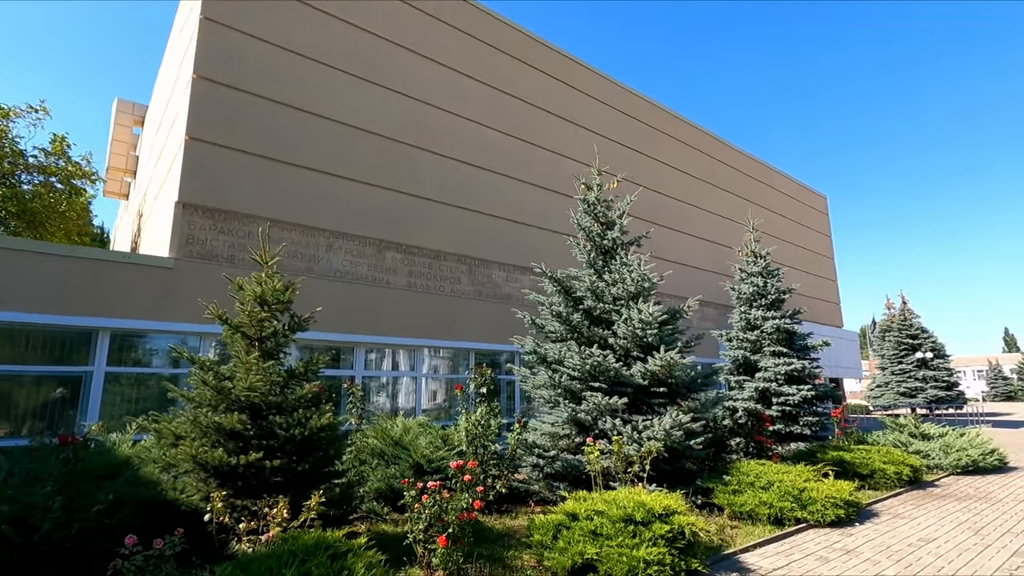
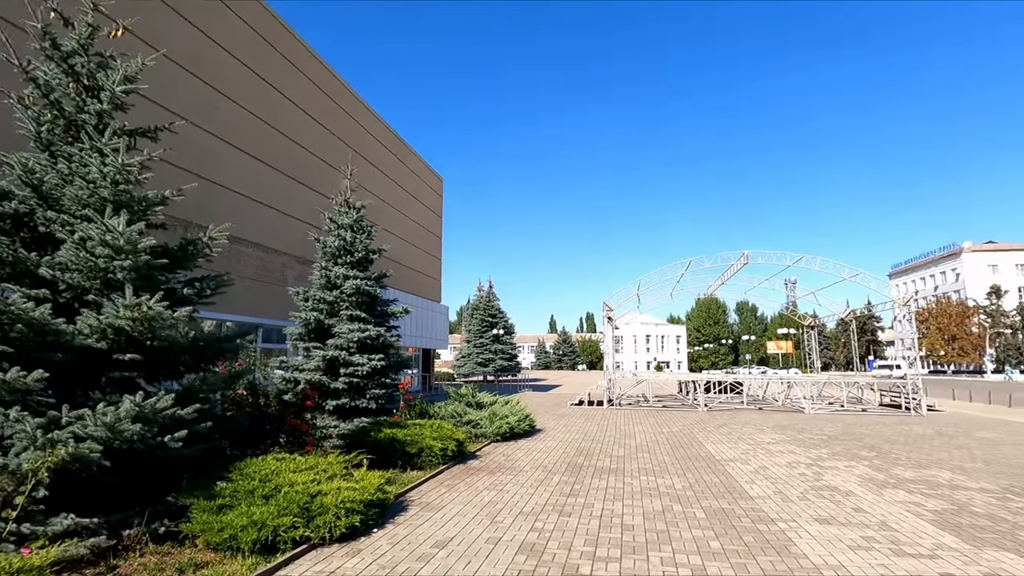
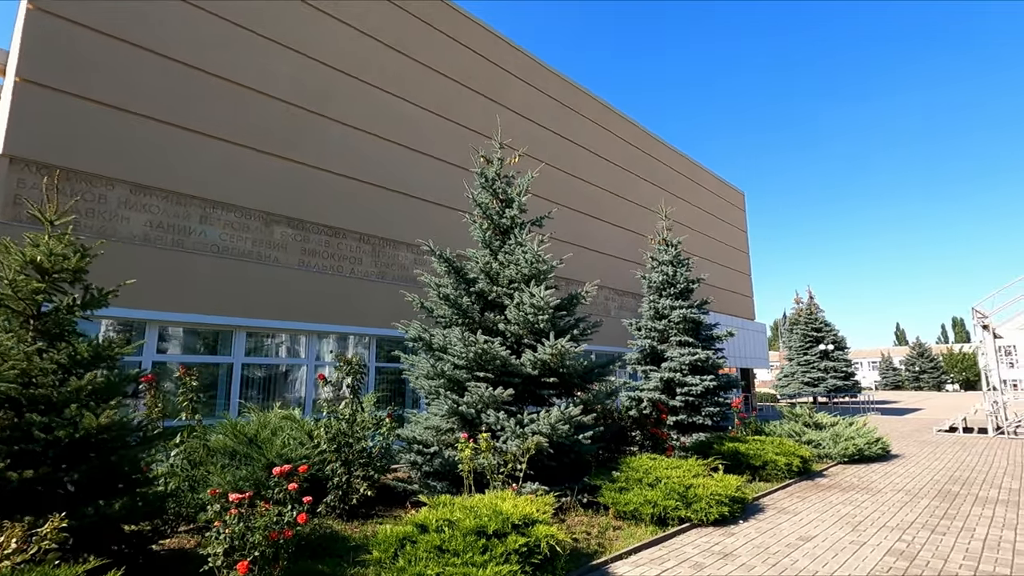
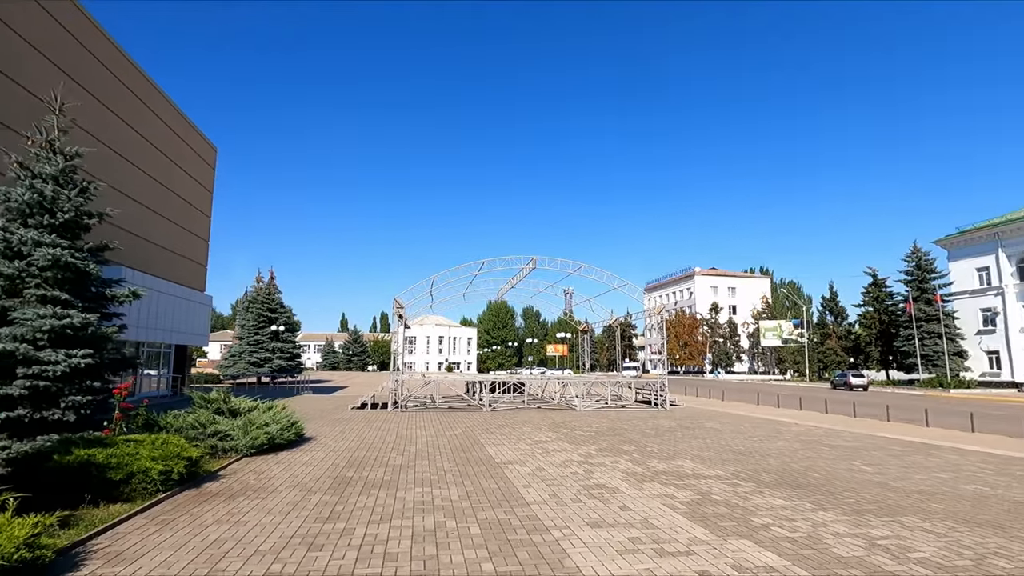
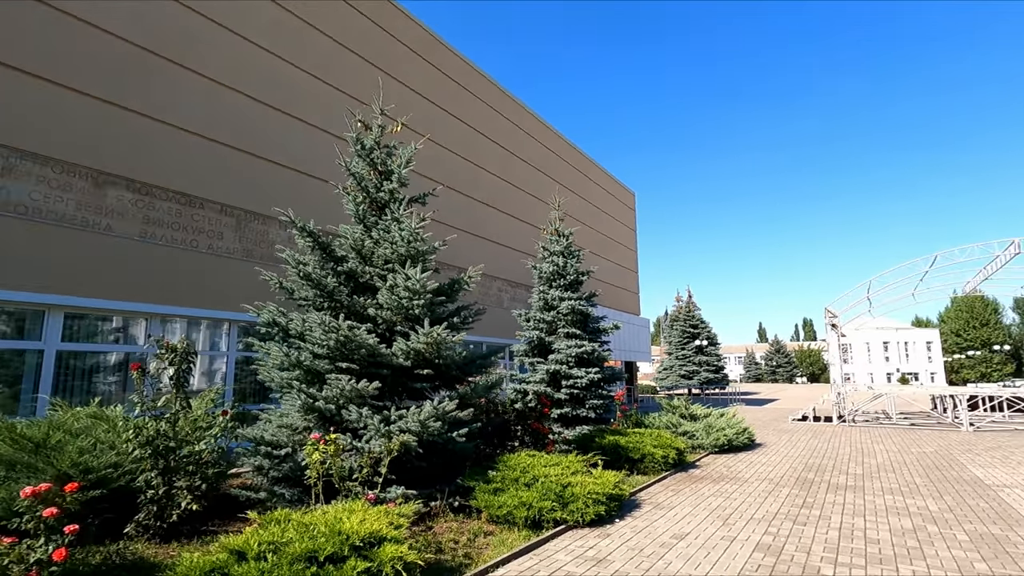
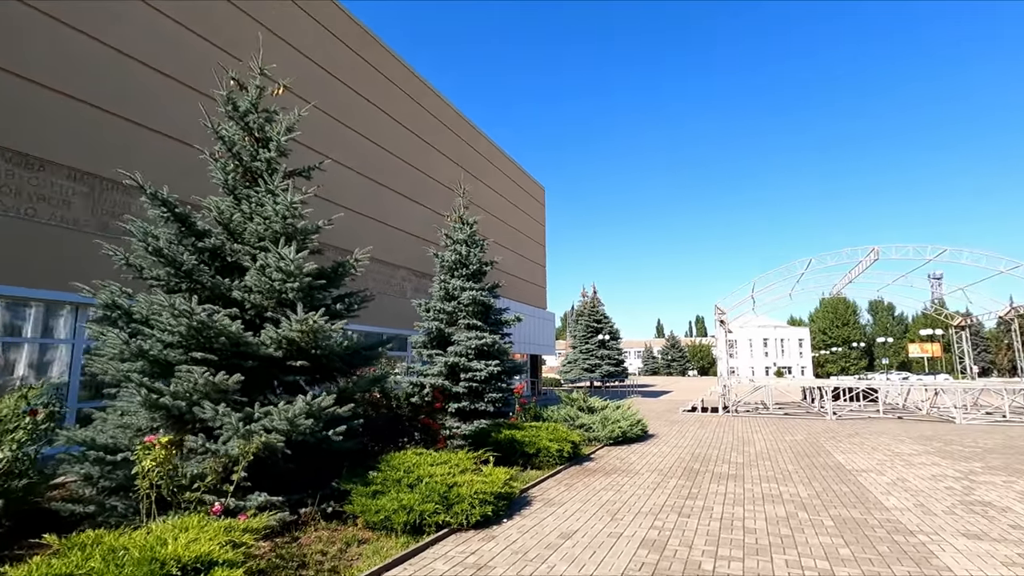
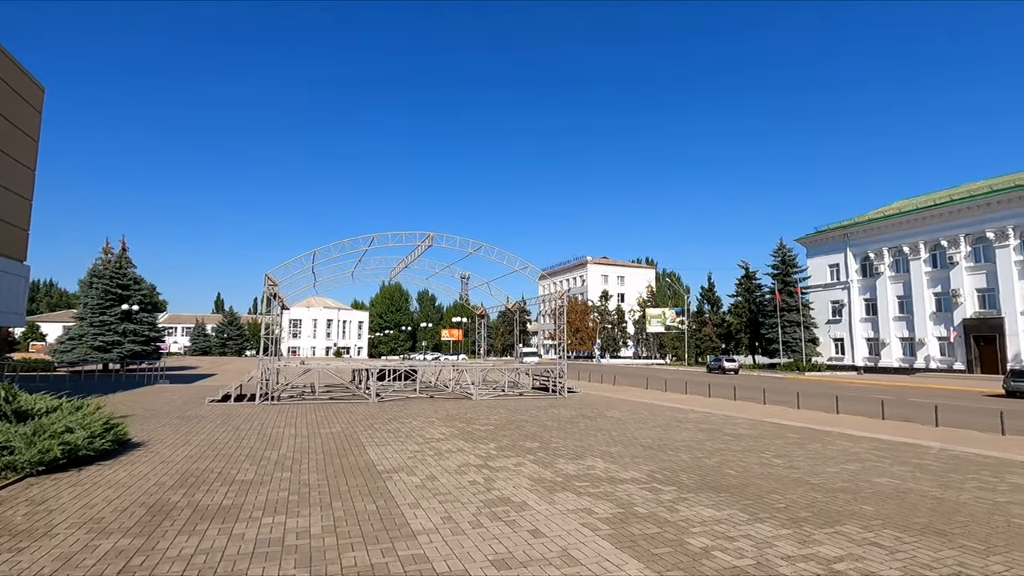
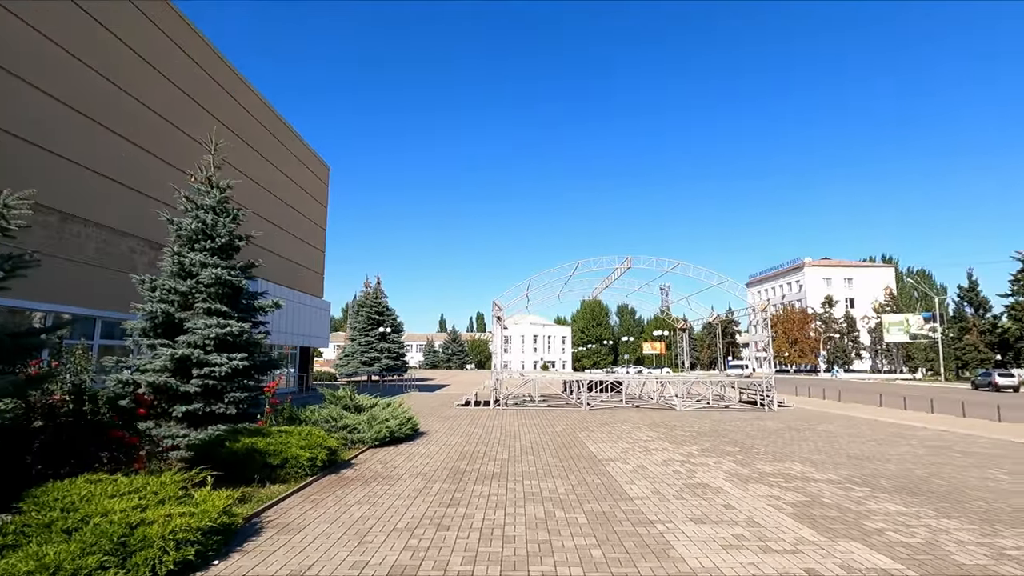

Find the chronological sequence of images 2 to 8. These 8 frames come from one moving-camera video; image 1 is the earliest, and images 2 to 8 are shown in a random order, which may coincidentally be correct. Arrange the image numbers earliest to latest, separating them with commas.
3, 5, 6, 2, 8, 4, 7
